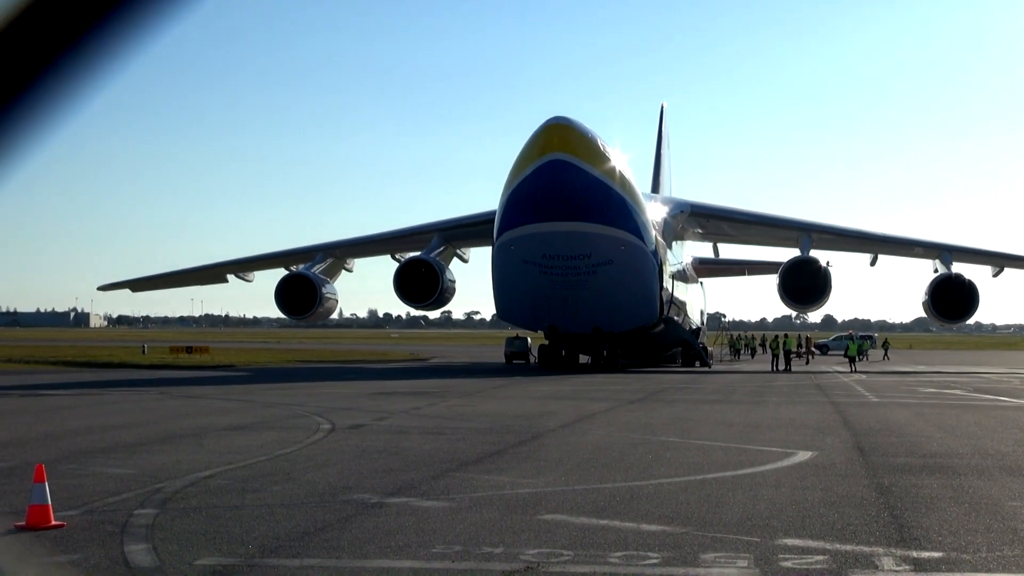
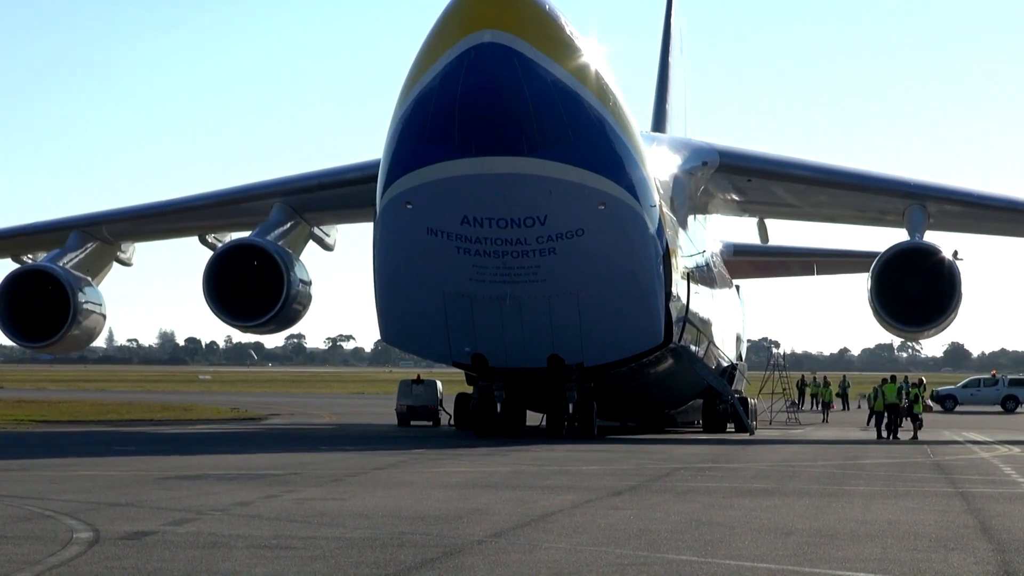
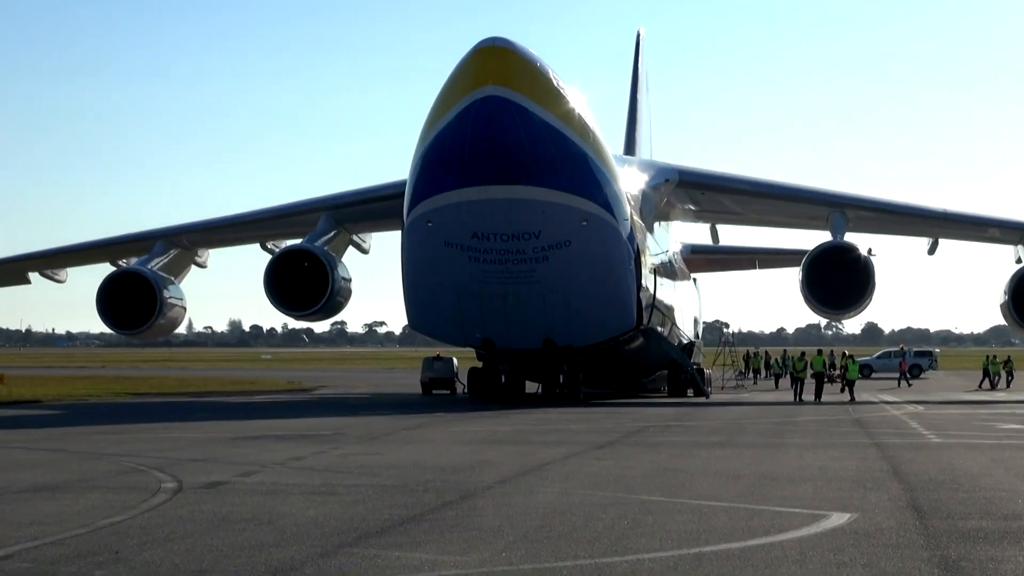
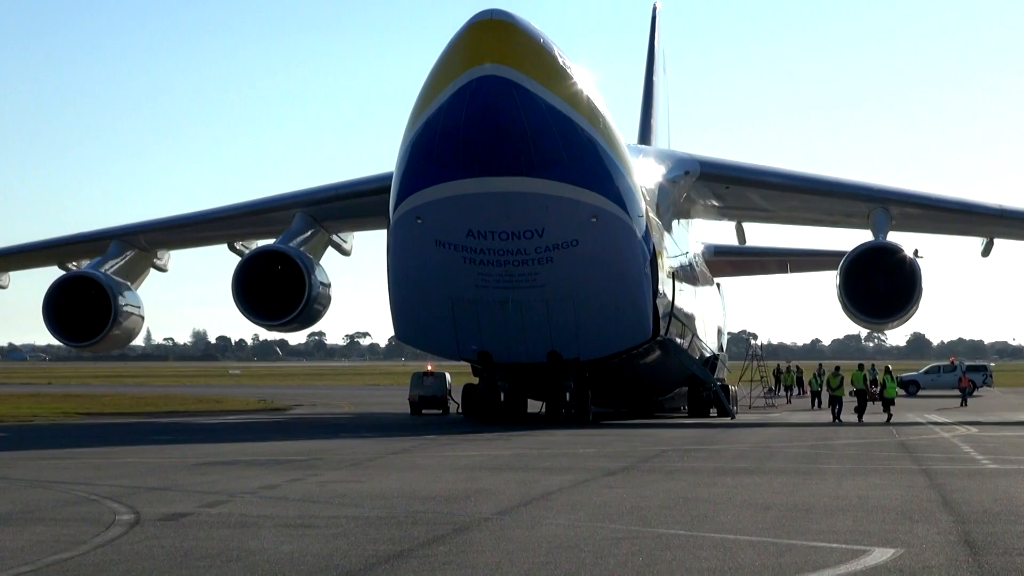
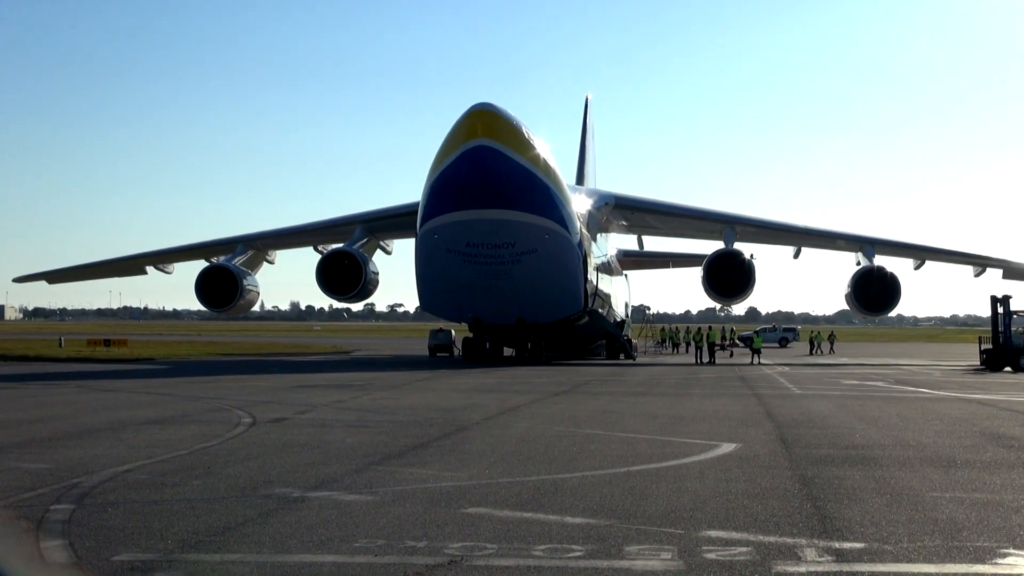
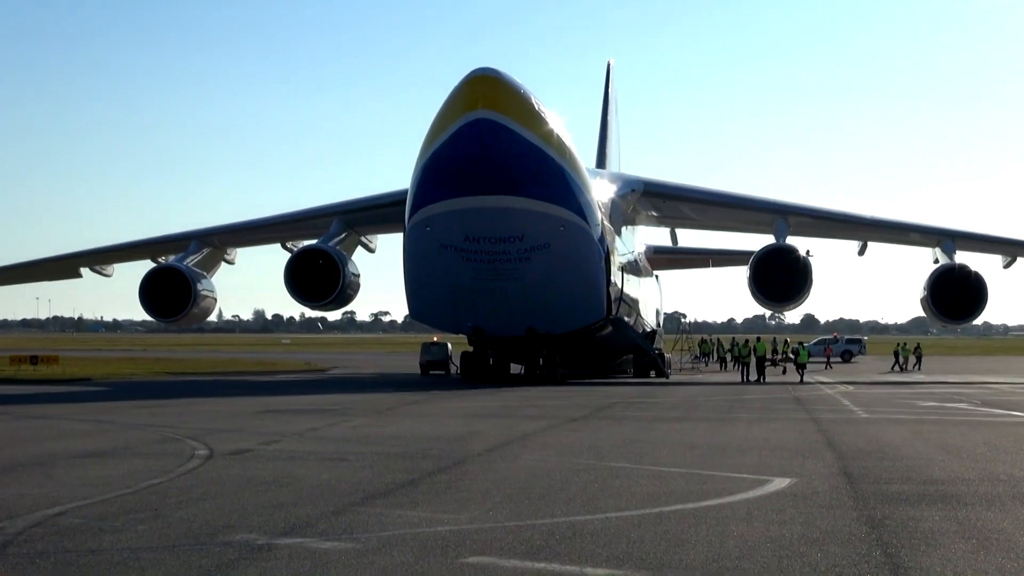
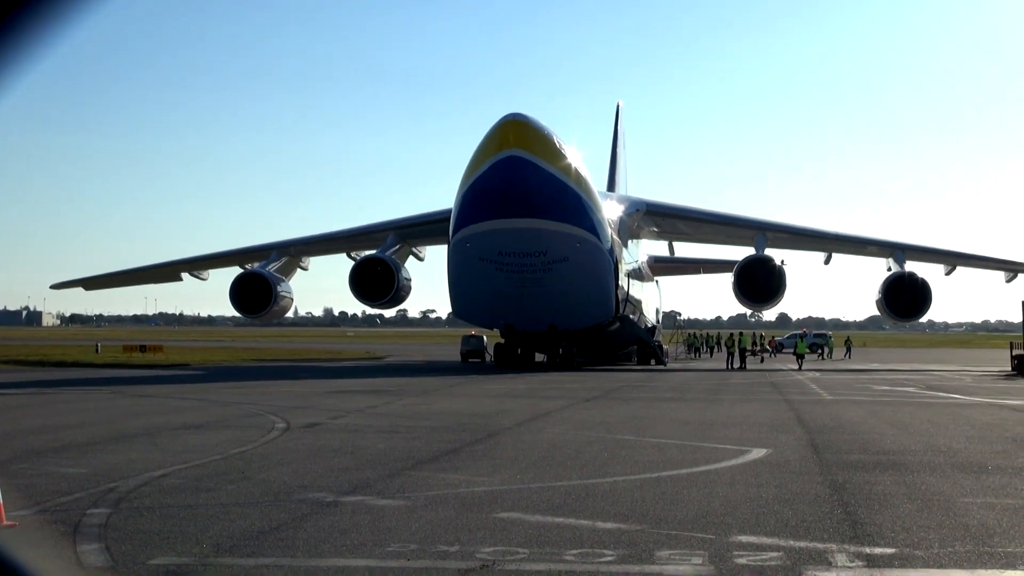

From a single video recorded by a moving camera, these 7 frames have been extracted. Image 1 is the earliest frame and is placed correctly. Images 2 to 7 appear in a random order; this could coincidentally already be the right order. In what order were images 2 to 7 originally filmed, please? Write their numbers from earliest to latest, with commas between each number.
7, 5, 6, 3, 4, 2
